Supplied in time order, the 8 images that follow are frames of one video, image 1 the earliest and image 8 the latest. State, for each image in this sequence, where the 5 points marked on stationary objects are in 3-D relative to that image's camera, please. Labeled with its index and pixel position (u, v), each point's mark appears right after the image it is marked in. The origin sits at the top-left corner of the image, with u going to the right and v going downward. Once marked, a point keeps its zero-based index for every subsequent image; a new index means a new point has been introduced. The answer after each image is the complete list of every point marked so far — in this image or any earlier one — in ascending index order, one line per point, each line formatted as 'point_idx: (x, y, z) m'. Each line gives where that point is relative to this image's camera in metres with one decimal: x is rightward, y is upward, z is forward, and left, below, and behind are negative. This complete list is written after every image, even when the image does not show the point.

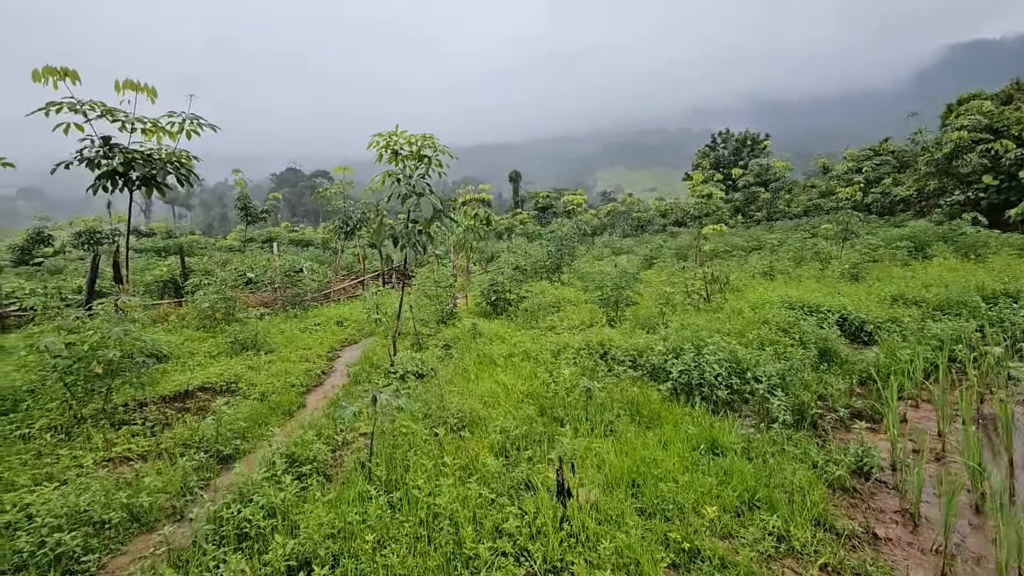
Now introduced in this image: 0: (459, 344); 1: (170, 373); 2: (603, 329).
0: (-0.6, -0.7, +6.3) m
1: (-3.5, -0.9, +5.3) m
2: (+1.2, -0.6, +6.8) m
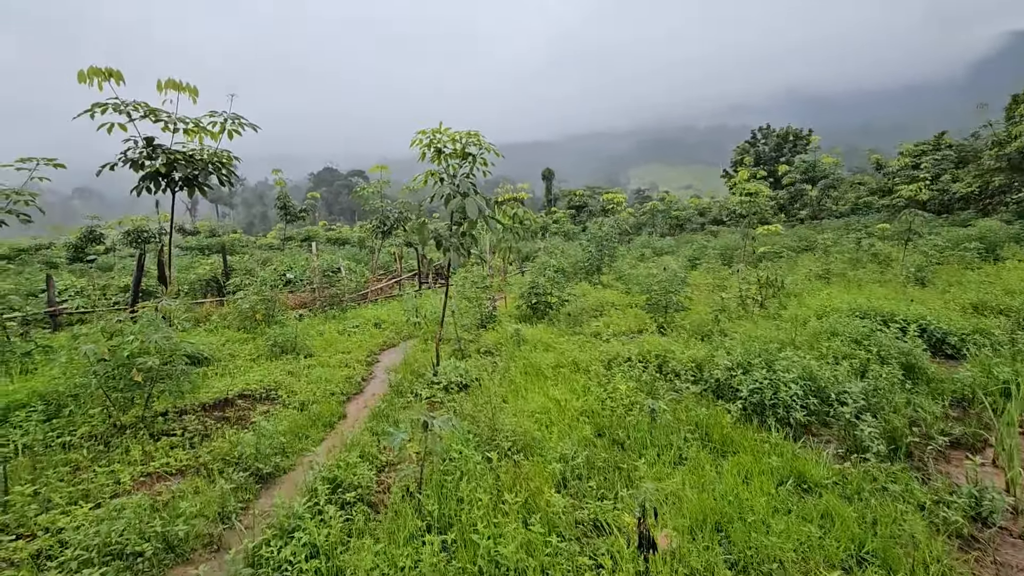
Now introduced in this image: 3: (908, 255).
0: (-0.1, -0.8, +6.0) m
1: (-3.1, -0.9, +5.2) m
2: (+1.8, -0.6, +6.4) m
3: (+10.3, +0.9, +13.3) m
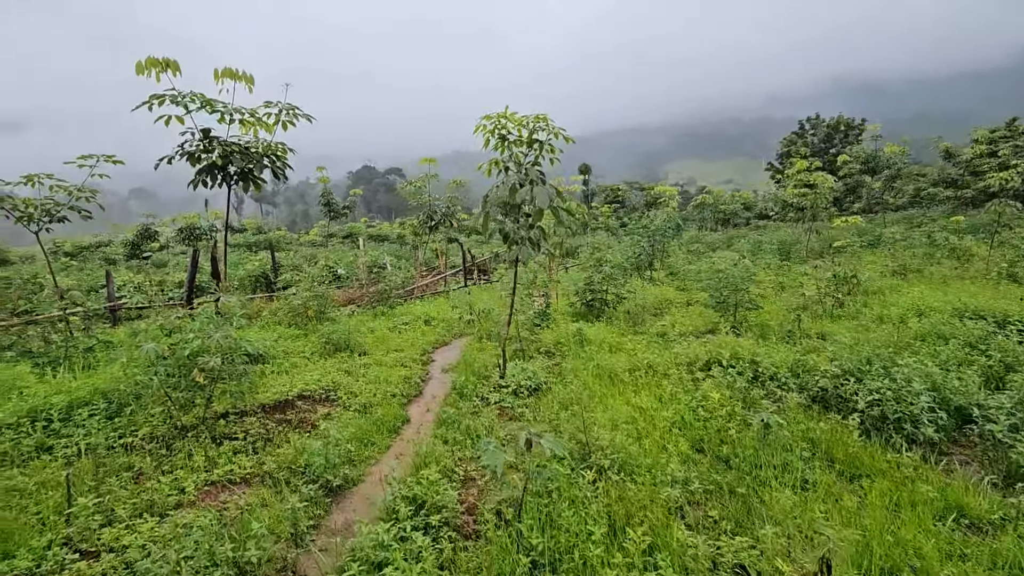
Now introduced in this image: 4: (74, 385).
0: (+0.6, -0.7, +5.7) m
1: (-2.4, -0.9, +5.1) m
2: (+2.5, -0.6, +5.9) m
3: (+11.5, +0.9, +12.2) m
4: (-4.0, -0.9, +4.6) m
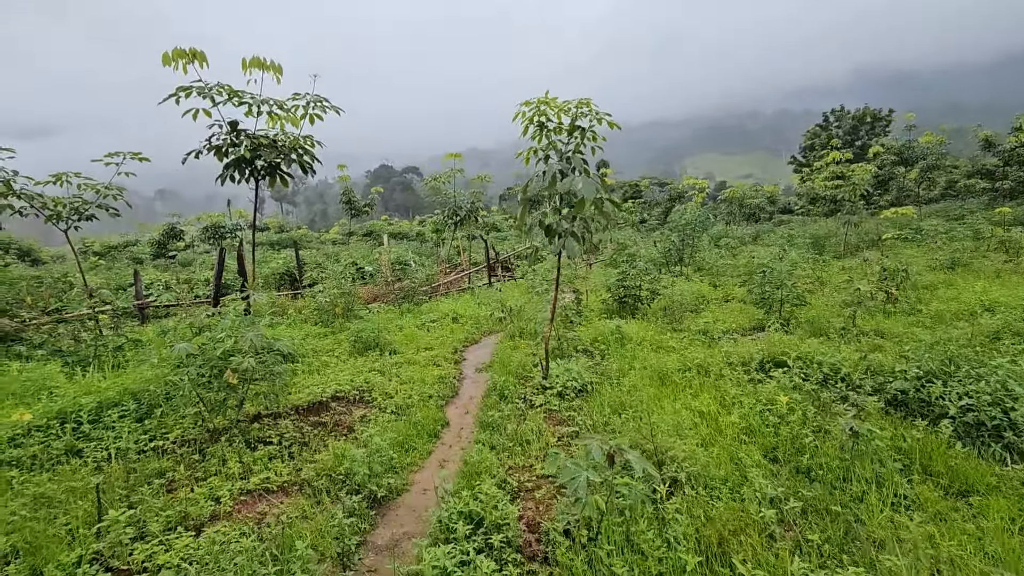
0: (+1.0, -0.7, +5.4) m
1: (-2.0, -0.9, +4.9) m
2: (+2.9, -0.5, +5.5) m
3: (+12.1, +1.0, +11.6) m
4: (-3.6, -0.8, +4.5) m
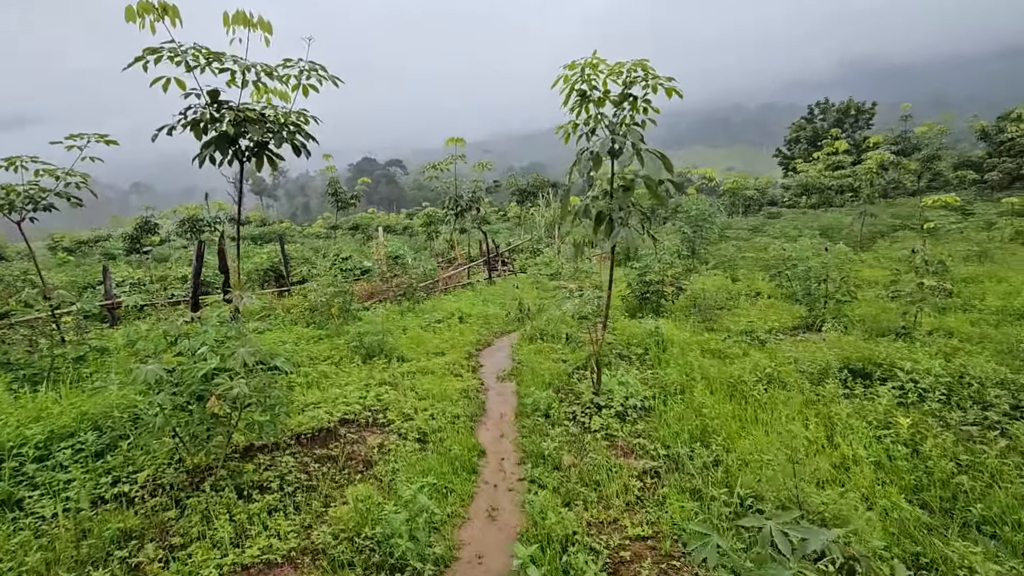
0: (+1.3, -0.6, +4.7) m
1: (-1.7, -0.9, +4.1) m
2: (+3.2, -0.5, +4.9) m
3: (+12.1, +1.2, +11.2) m
4: (-3.3, -0.9, +3.7) m
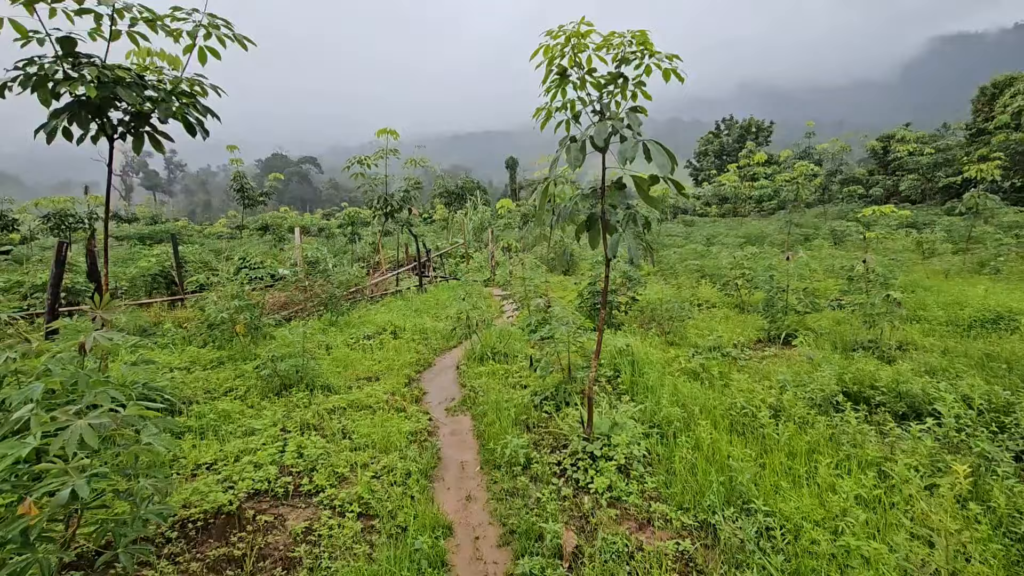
0: (+1.0, -0.8, +4.1) m
1: (-1.9, -1.0, +3.0) m
2: (+2.8, -0.6, +4.6) m
3: (+10.7, +1.1, +12.2) m
4: (-3.4, -1.0, +2.4) m
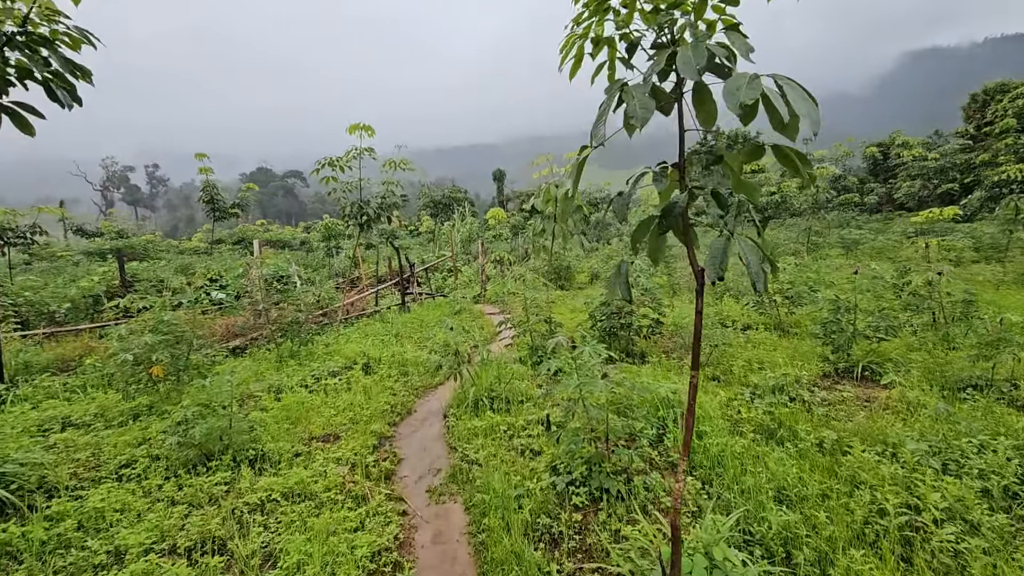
0: (+1.0, -0.9, +2.8) m
1: (-1.8, -1.1, +1.7) m
2: (+2.8, -0.8, +3.4) m
3: (+10.5, +0.8, +11.2) m
4: (-3.3, -1.2, +1.0) m
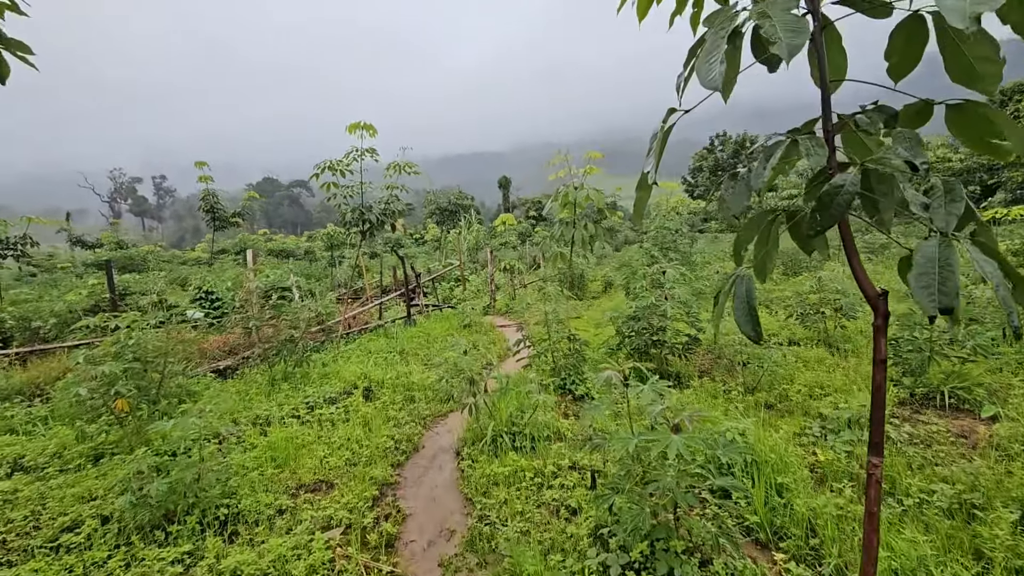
0: (+1.2, -1.0, +2.2) m
1: (-1.7, -1.2, +1.1) m
2: (+3.0, -0.9, +2.7) m
3: (+10.8, +0.7, +10.5) m
4: (-3.2, -1.2, +0.4) m
